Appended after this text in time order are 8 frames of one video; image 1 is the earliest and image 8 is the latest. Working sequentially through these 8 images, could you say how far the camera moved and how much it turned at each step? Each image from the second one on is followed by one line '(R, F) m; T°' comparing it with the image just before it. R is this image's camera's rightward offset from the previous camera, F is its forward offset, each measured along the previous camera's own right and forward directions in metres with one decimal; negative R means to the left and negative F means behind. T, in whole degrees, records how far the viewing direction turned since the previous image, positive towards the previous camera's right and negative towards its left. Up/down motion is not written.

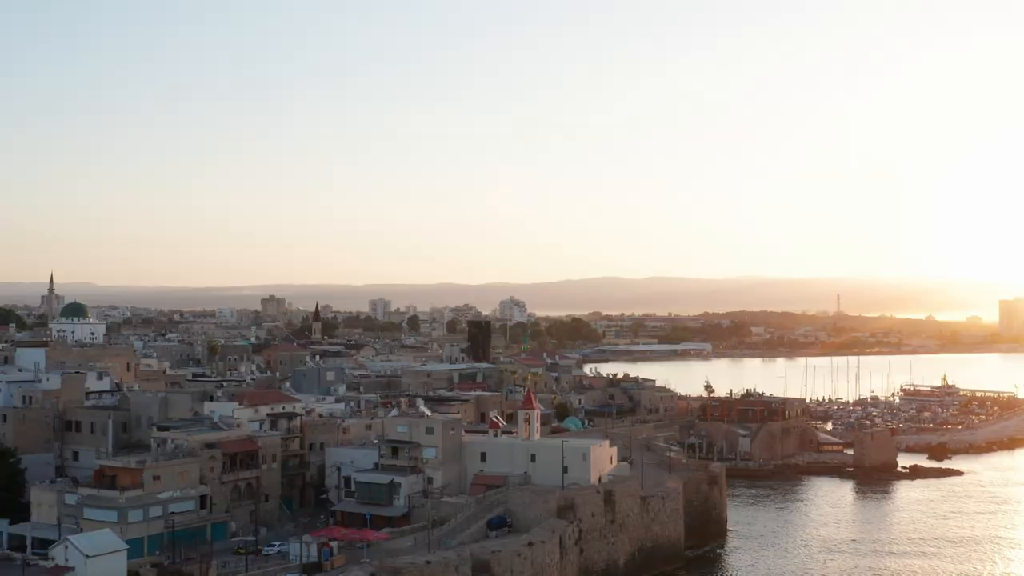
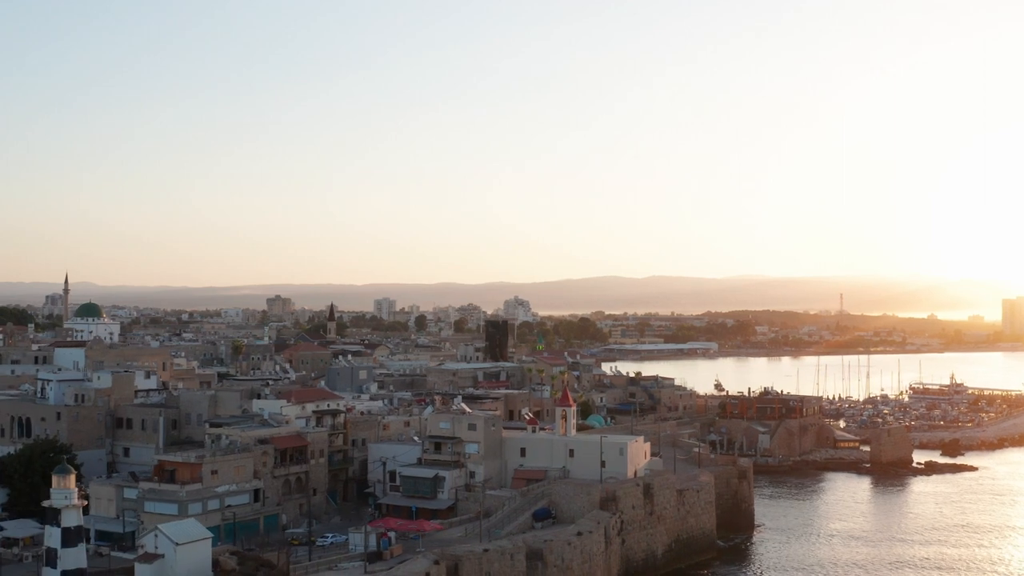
(-1.0, -1.1) m; 0°
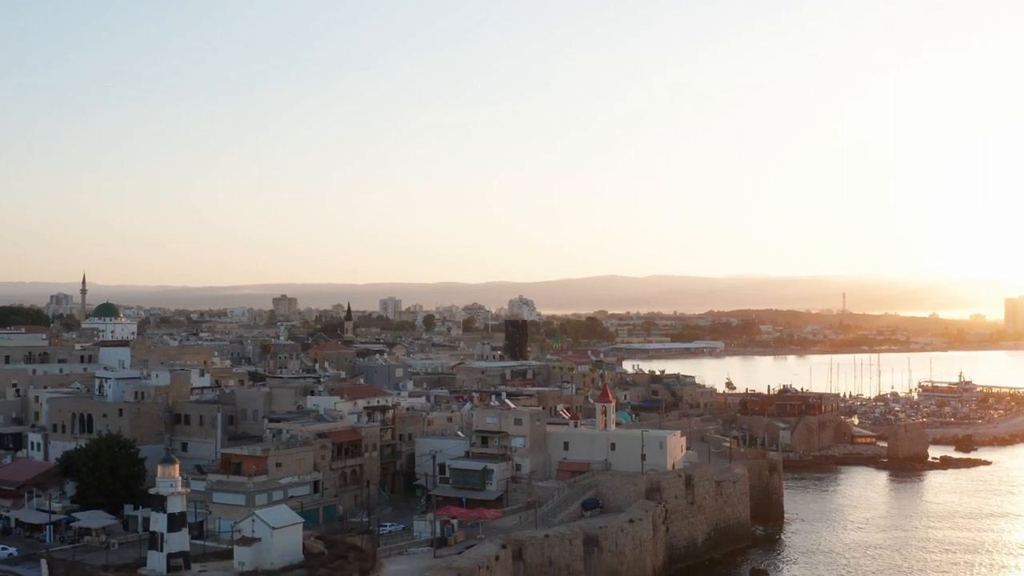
(-1.2, -1.4) m; 0°
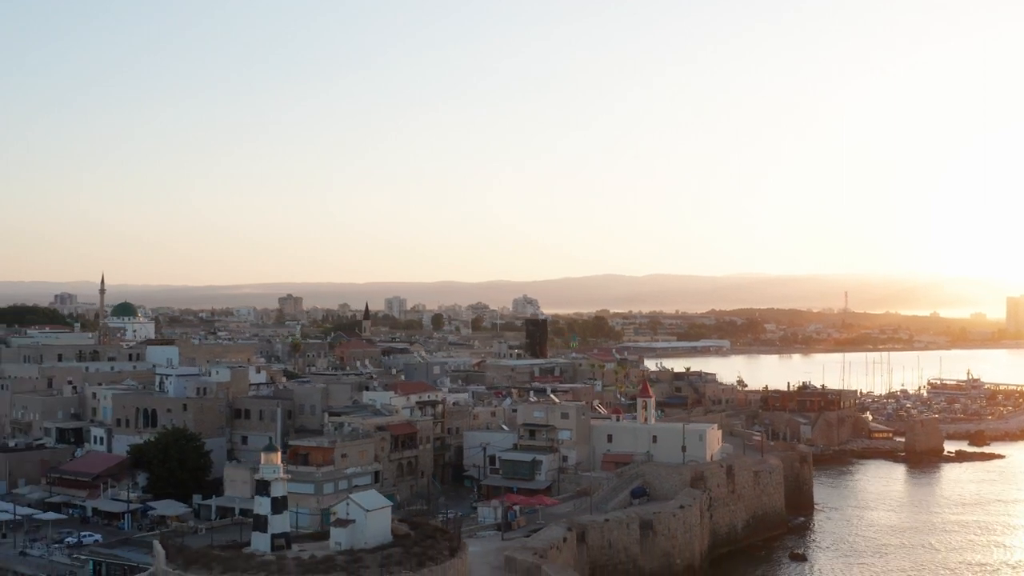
(-1.4, -1.7) m; 0°
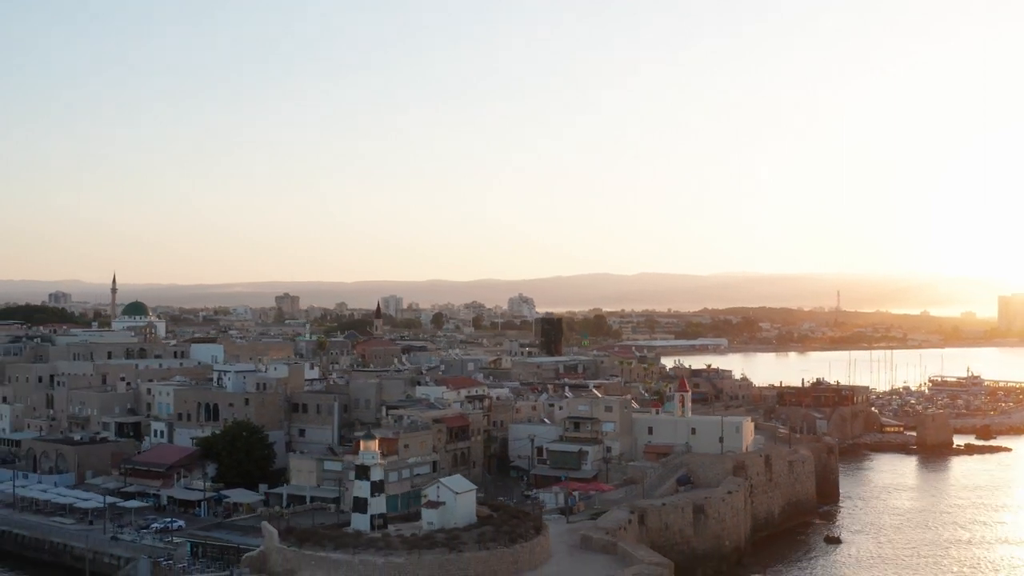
(-1.8, -1.9) m; +1°
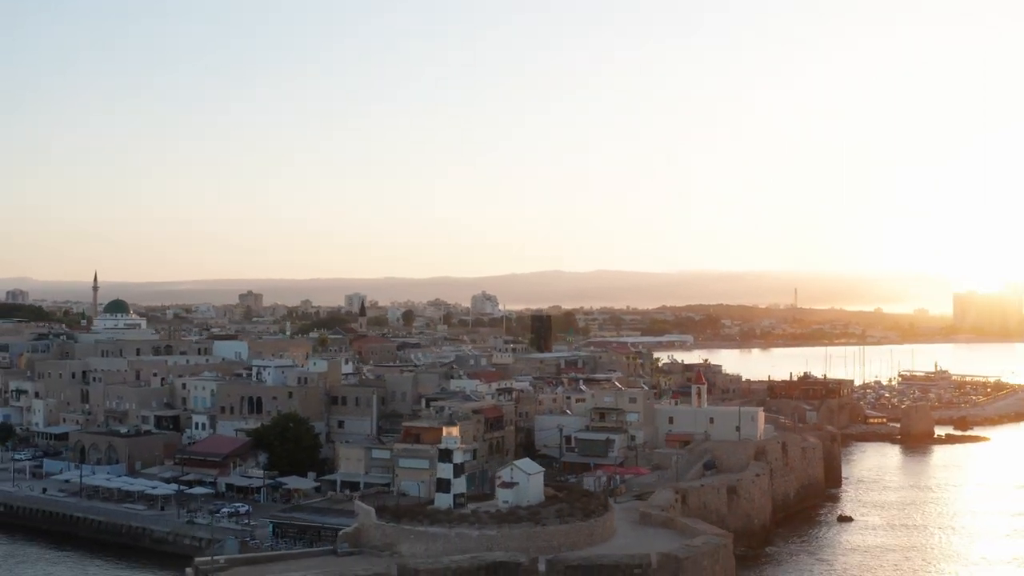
(-2.6, -2.3) m; +2°
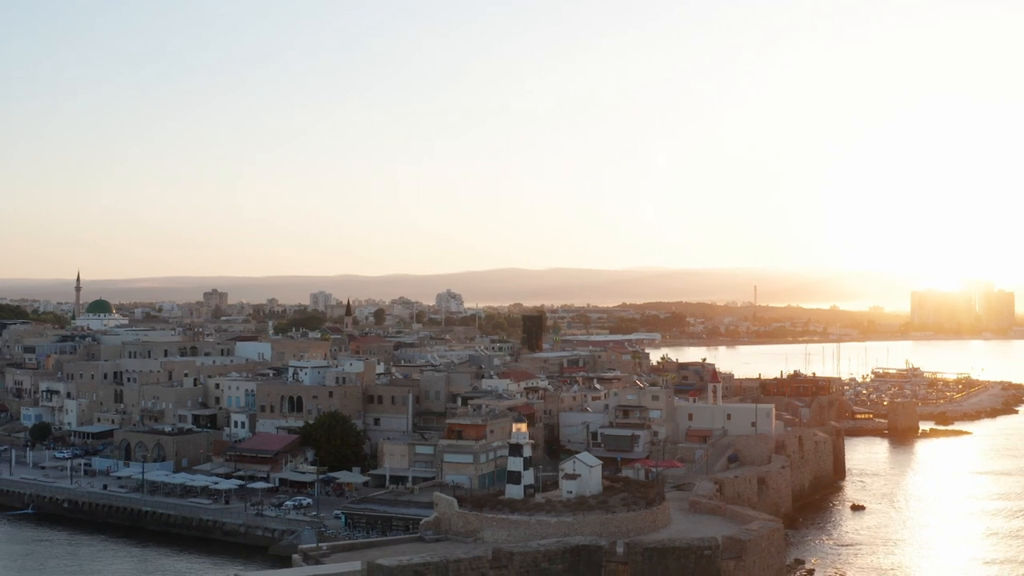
(-2.7, -2.2) m; +2°
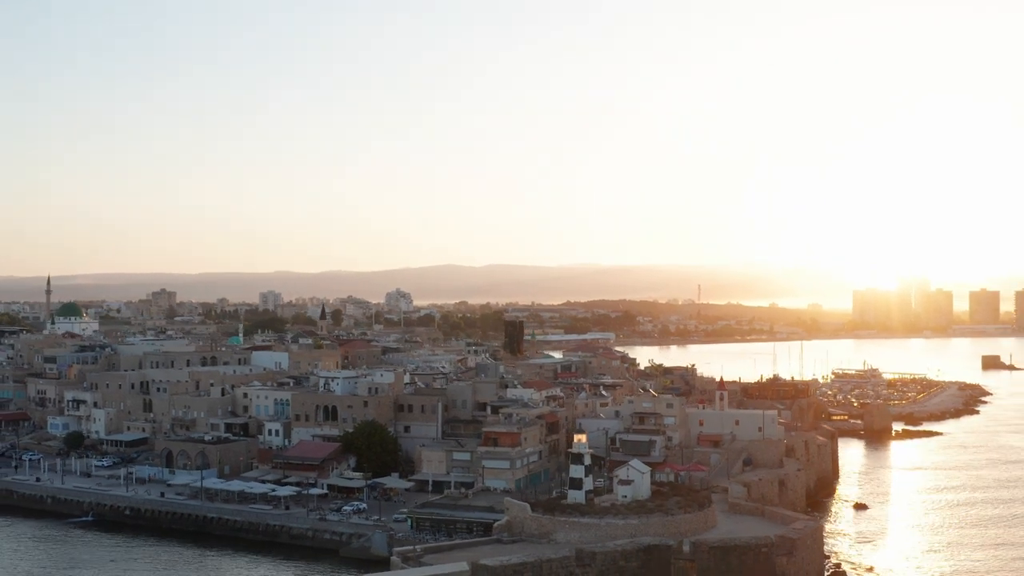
(-3.4, -2.6) m; +3°
